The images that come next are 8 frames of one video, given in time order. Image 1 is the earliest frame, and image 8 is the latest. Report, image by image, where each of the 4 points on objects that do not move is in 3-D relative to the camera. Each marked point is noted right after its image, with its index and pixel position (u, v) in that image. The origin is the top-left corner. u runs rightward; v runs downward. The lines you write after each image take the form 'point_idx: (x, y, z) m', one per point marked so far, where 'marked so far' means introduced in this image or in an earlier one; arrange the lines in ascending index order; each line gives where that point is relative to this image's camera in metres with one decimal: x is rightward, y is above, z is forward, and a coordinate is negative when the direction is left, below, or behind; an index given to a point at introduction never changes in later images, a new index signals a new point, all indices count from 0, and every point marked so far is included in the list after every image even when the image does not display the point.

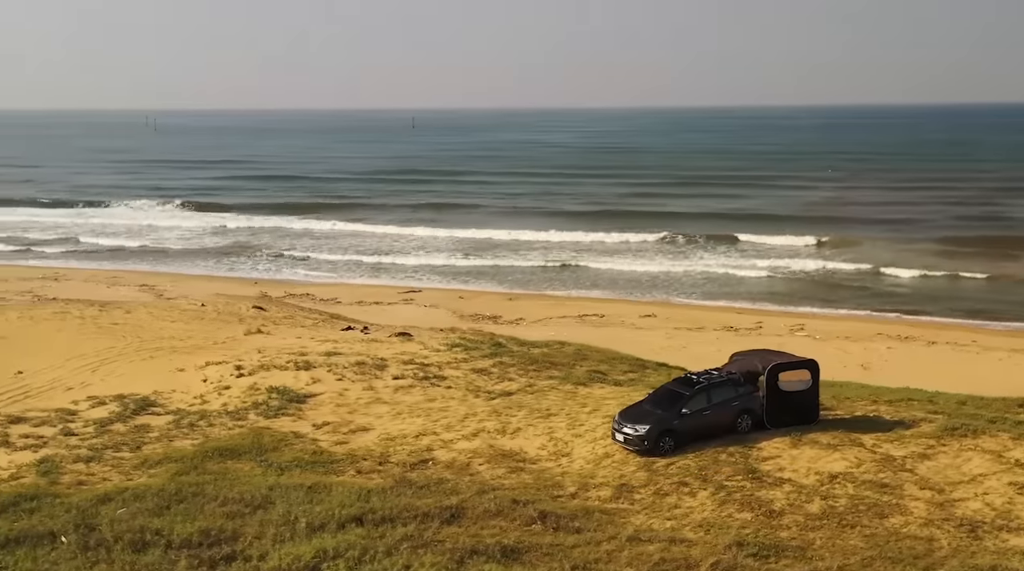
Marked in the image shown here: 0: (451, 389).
0: (-0.9, -1.5, +15.8) m
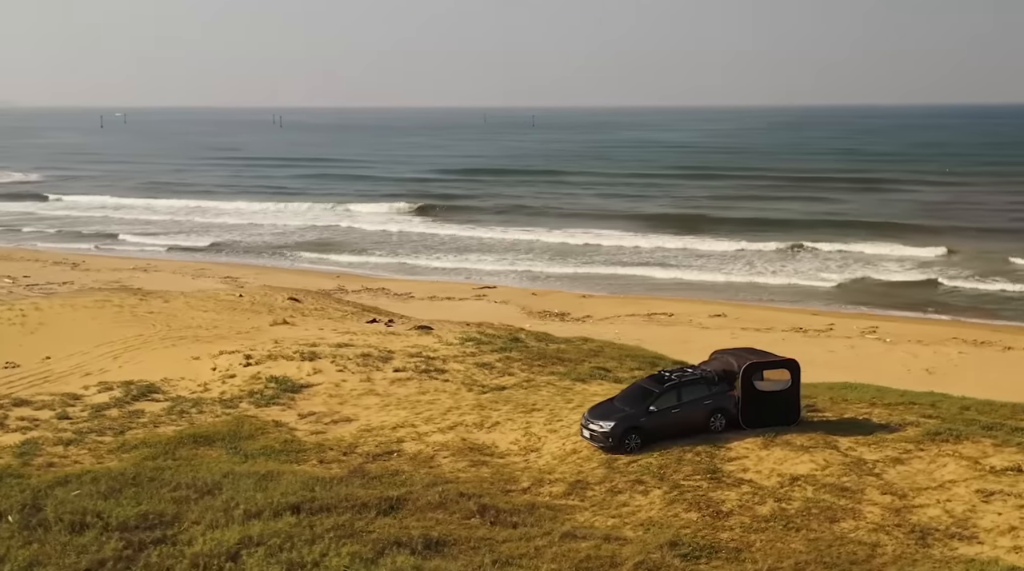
0: (-1.0, -1.4, +15.7) m
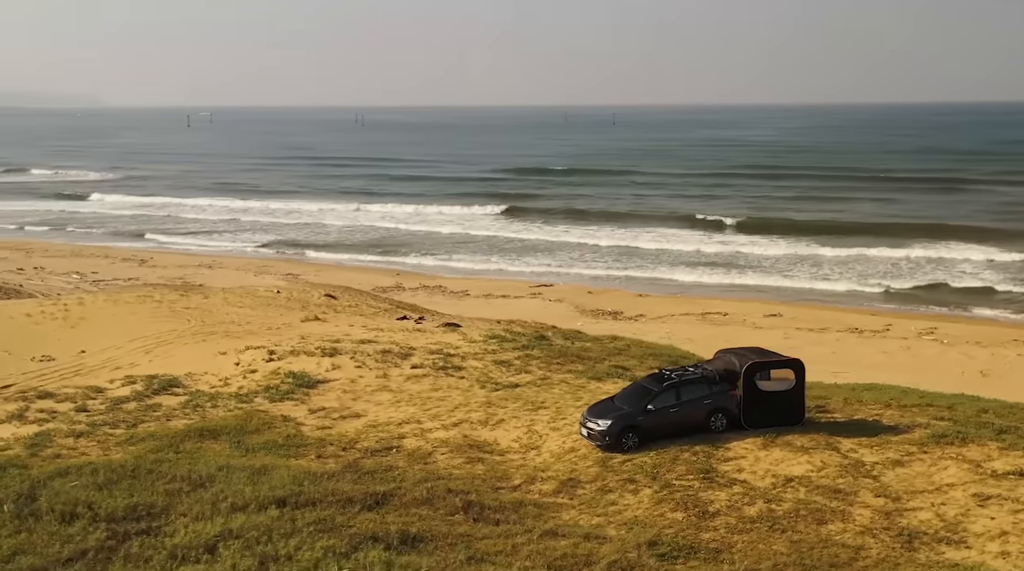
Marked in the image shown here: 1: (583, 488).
0: (-0.7, -1.4, +15.8) m
1: (+0.6, -1.8, +9.4) m
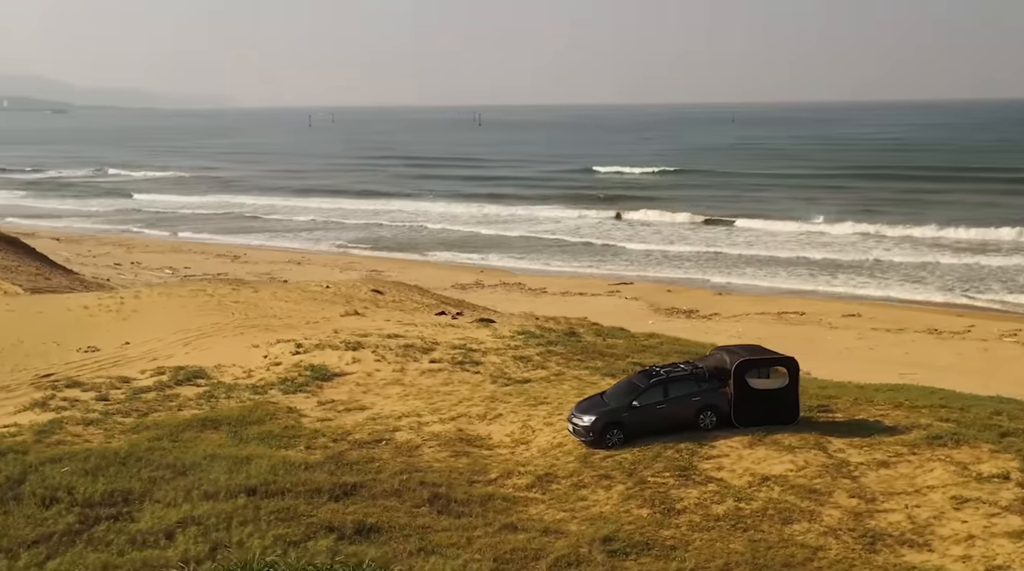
0: (-0.5, -1.3, +15.8) m
1: (+0.4, -1.7, +9.4) m
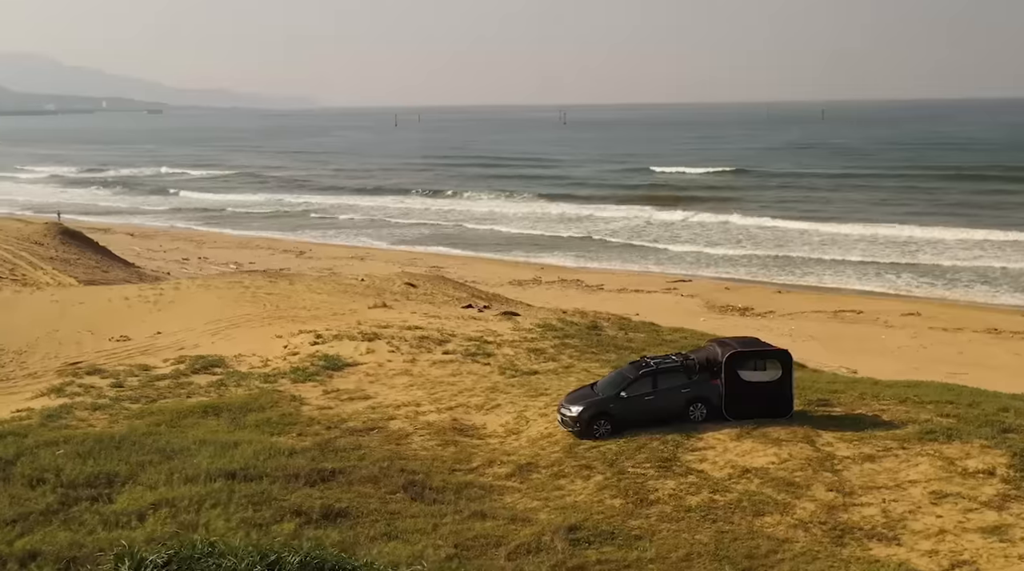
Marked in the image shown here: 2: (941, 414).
0: (-0.4, -1.2, +15.9) m
1: (+0.2, -1.7, +9.4) m
2: (+4.7, -1.4, +11.7) m
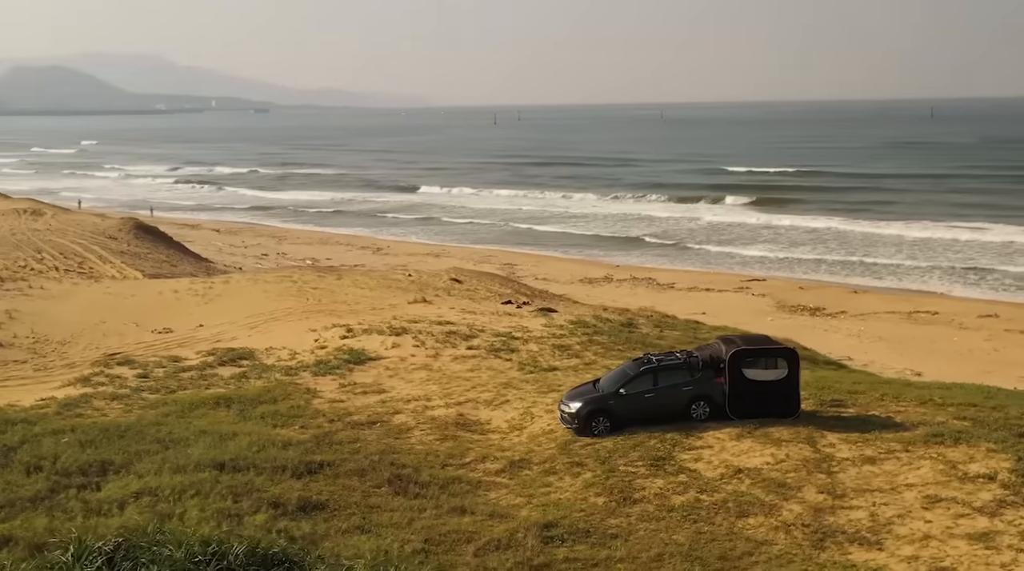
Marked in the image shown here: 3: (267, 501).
0: (-0.1, -1.1, +15.8) m
1: (+0.1, -1.6, +9.3) m
2: (+4.7, -1.4, +11.3) m
3: (-1.8, -1.6, +7.9) m
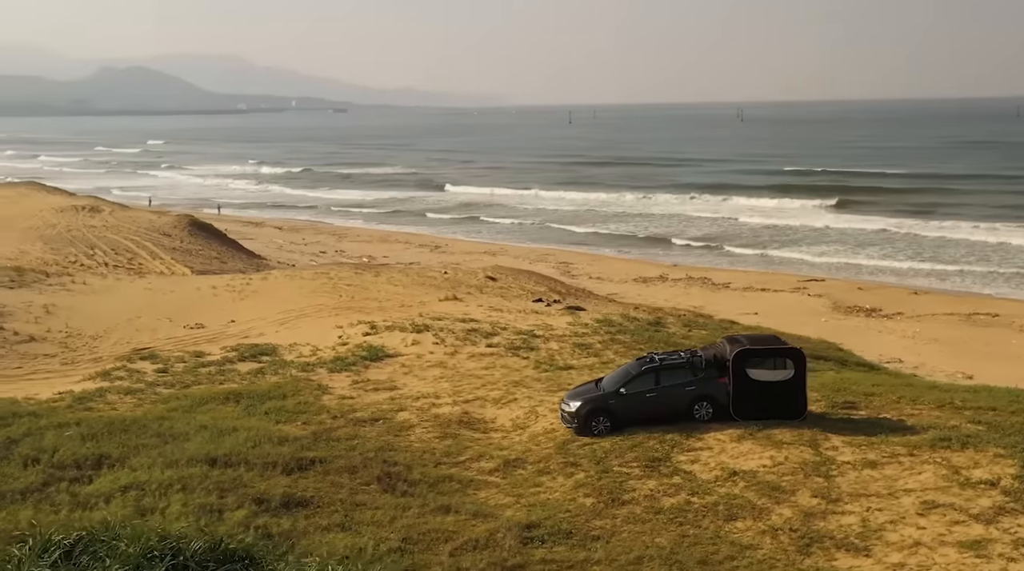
0: (+0.2, -1.1, +15.7) m
1: (+0.1, -1.6, +9.3) m
2: (+4.8, -1.4, +11.0) m
3: (-1.9, -1.6, +7.9) m
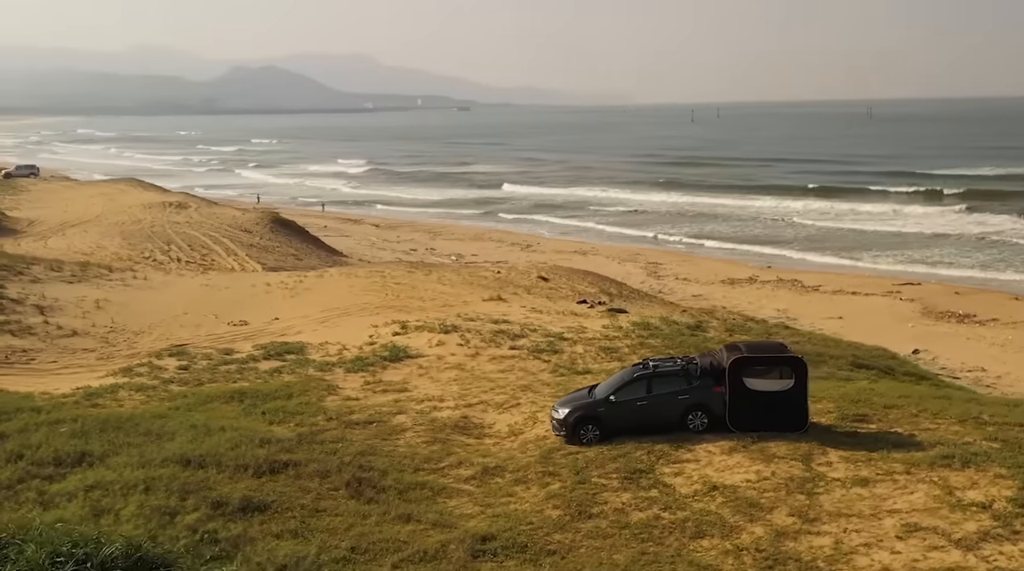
0: (+0.4, -1.1, +15.5) m
1: (-0.1, -1.6, +9.0) m
2: (+4.7, -1.5, +10.5) m
3: (-2.2, -1.6, +7.9) m
